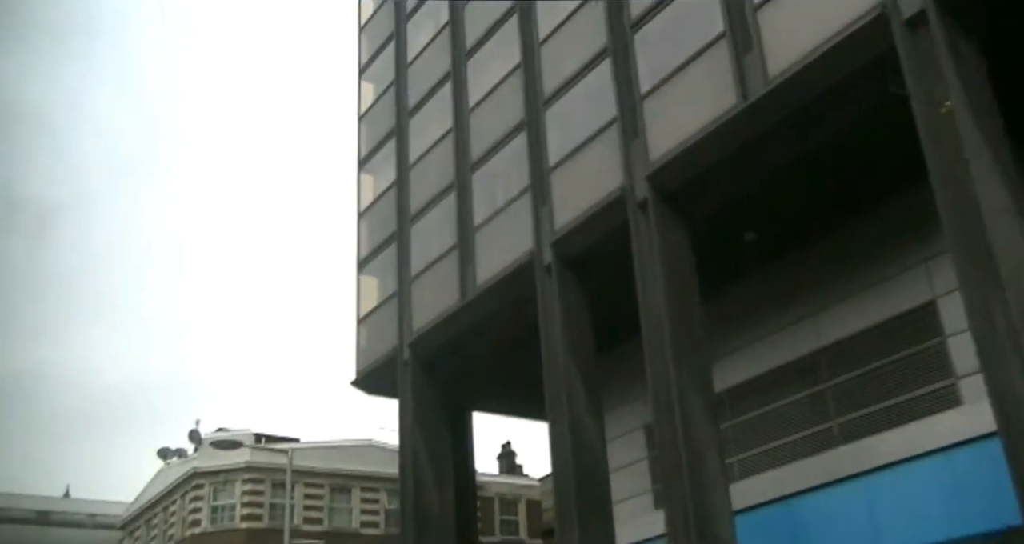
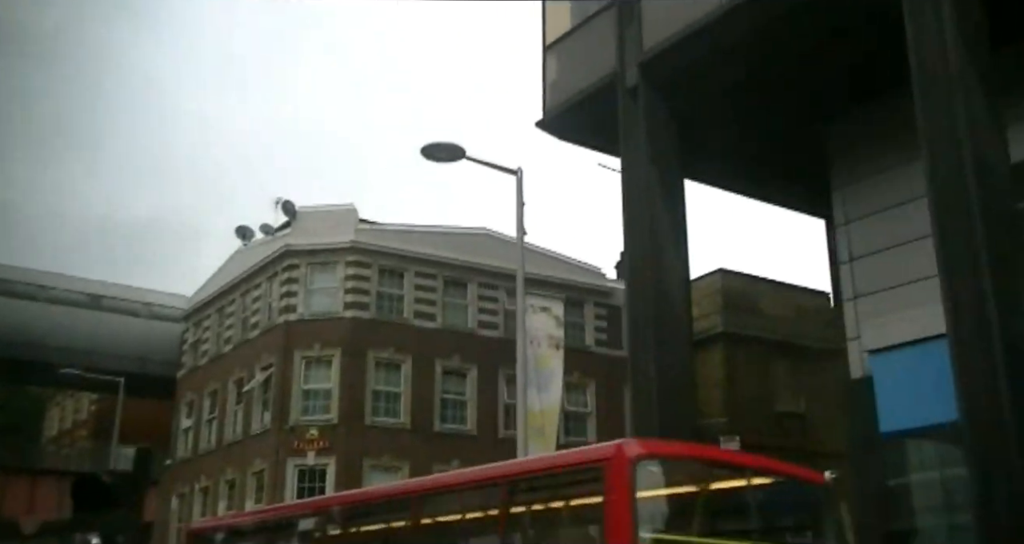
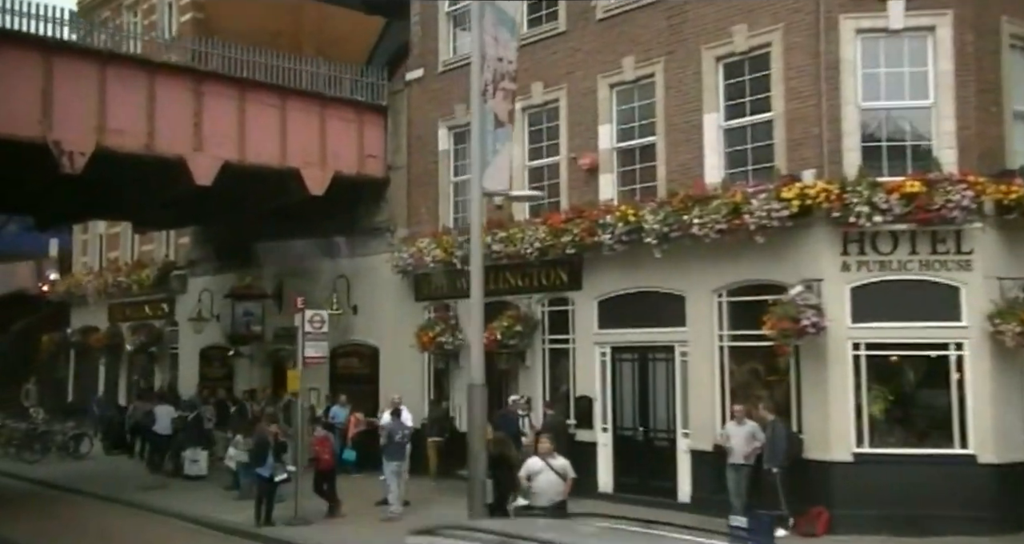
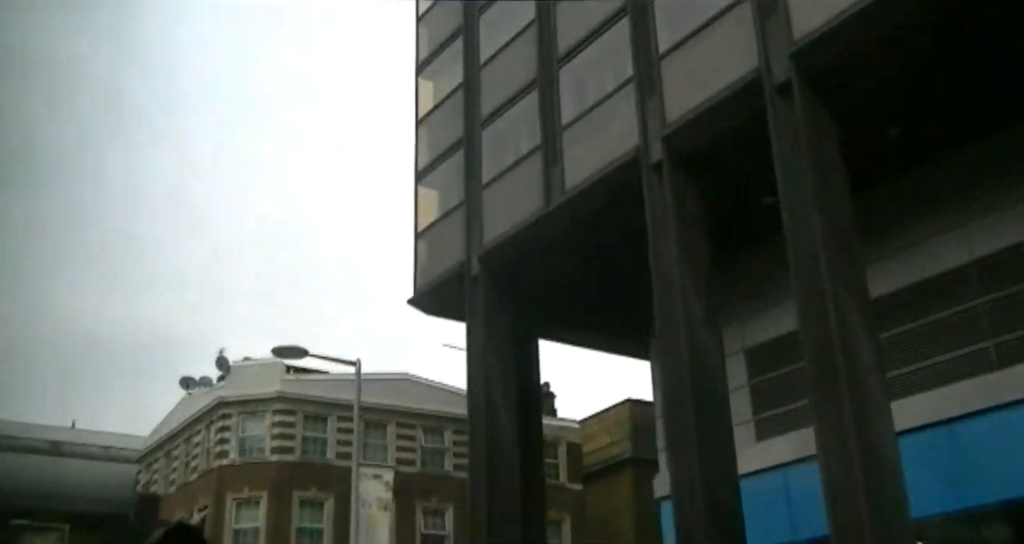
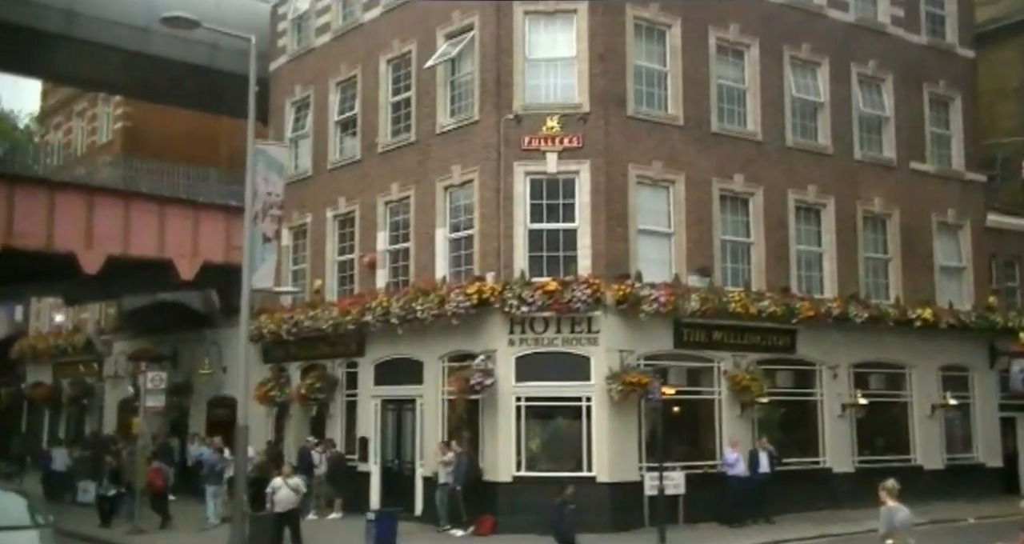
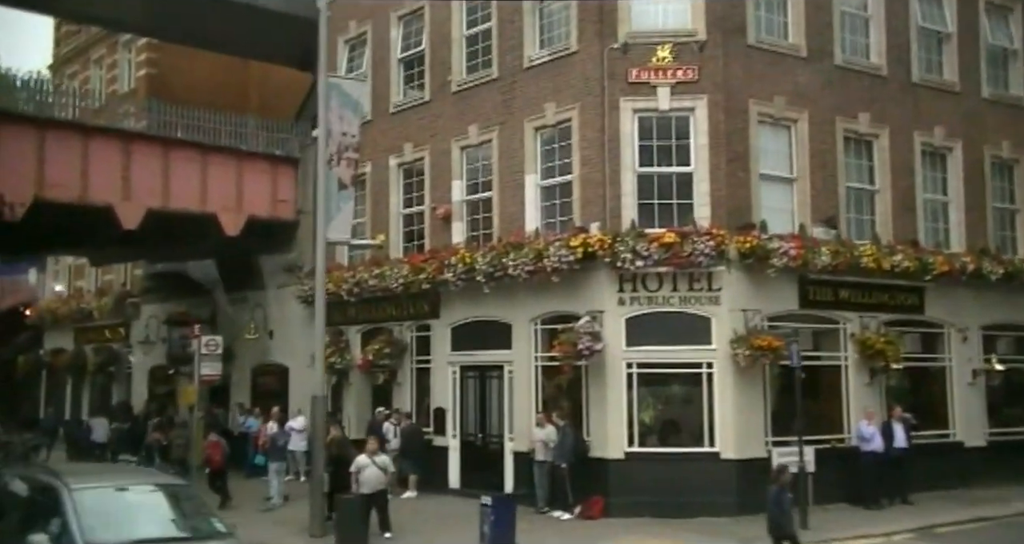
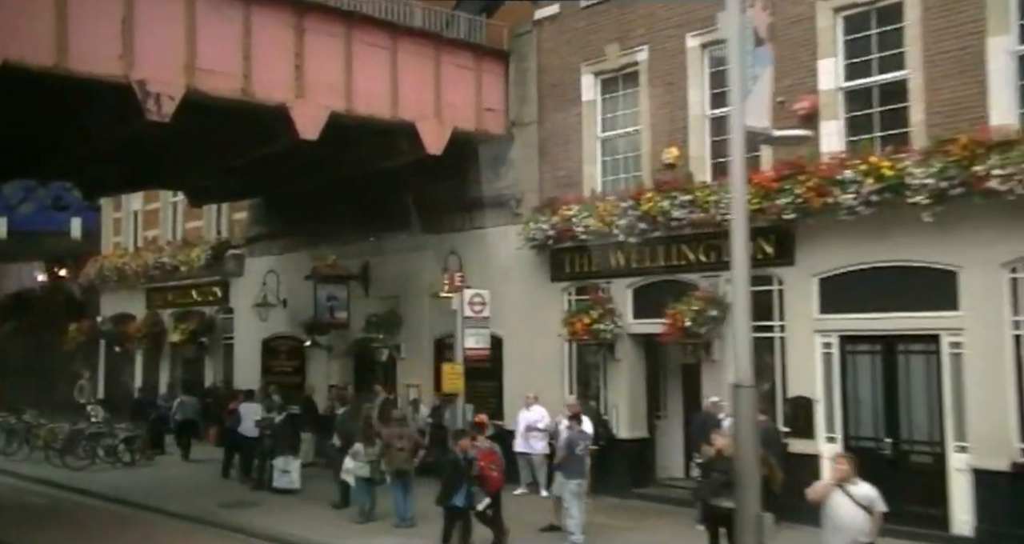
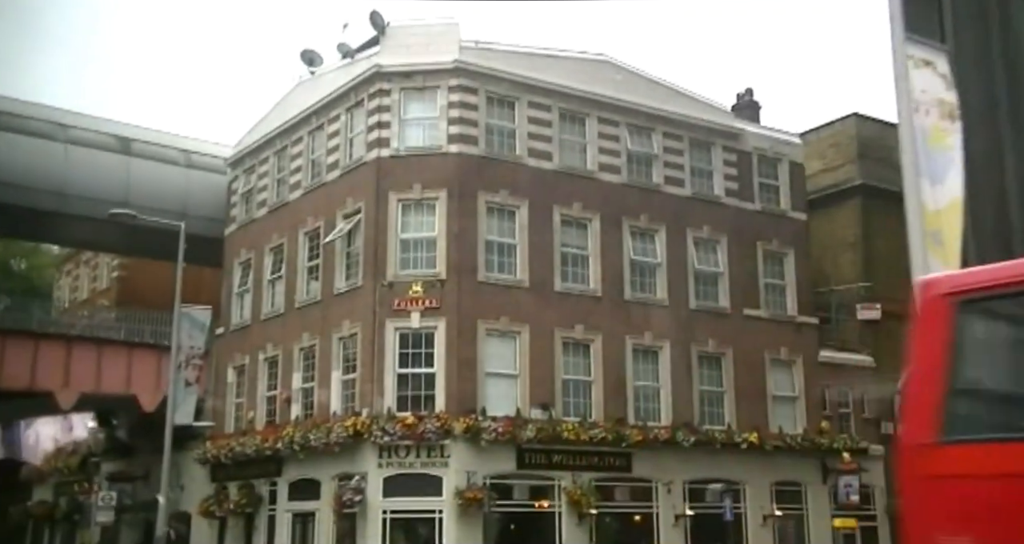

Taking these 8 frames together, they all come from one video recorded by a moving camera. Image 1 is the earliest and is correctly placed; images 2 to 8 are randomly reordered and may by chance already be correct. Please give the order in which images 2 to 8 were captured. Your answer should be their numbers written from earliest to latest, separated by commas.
4, 2, 8, 5, 6, 3, 7
